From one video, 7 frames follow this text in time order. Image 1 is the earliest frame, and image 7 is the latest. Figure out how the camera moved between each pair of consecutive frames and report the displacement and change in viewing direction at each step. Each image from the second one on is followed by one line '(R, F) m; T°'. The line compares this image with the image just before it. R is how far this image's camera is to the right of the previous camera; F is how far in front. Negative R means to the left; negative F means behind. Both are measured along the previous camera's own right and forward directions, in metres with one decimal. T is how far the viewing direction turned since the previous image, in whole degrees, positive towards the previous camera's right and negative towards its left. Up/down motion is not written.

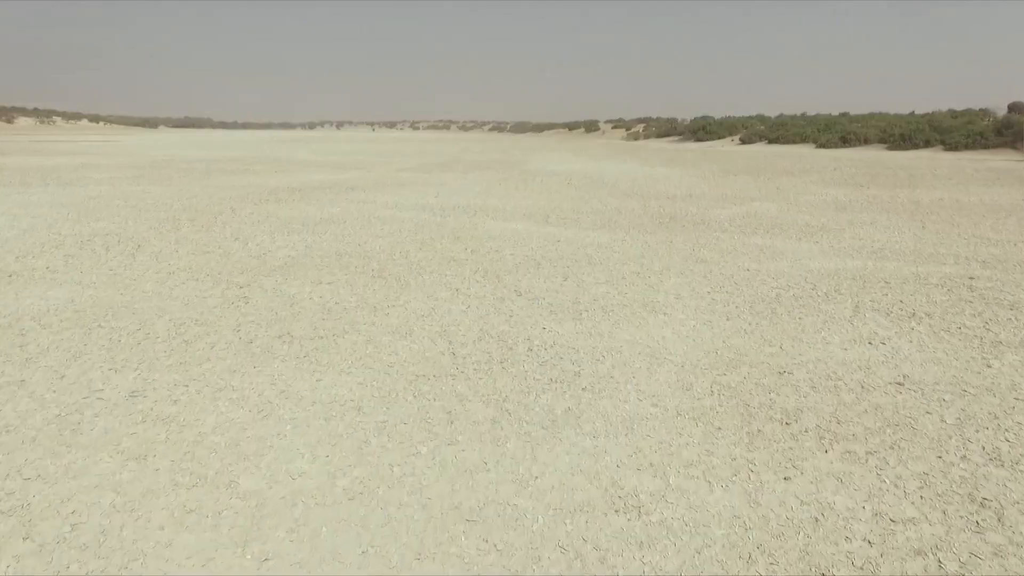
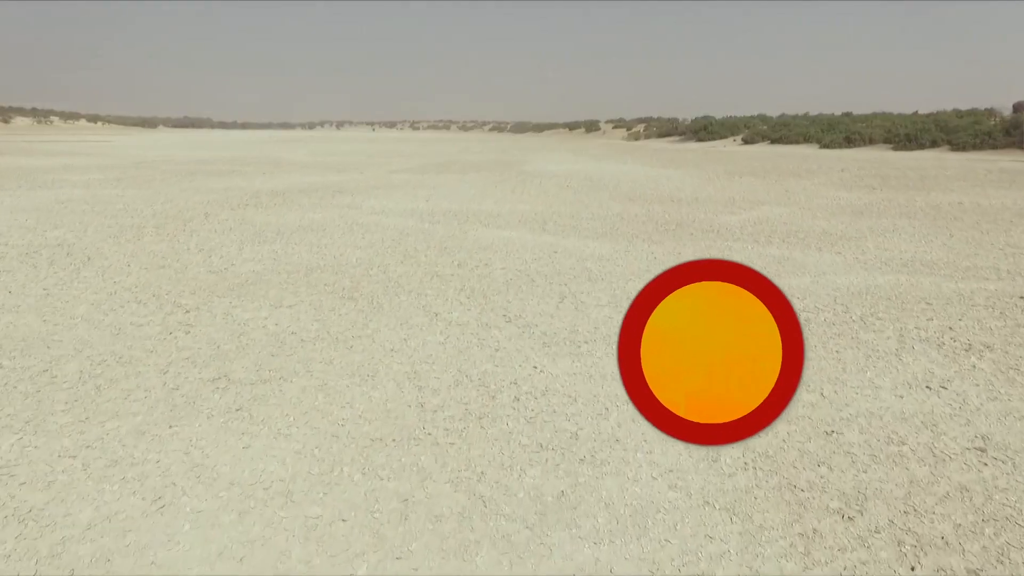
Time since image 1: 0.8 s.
(+0.1, +0.9) m; 0°
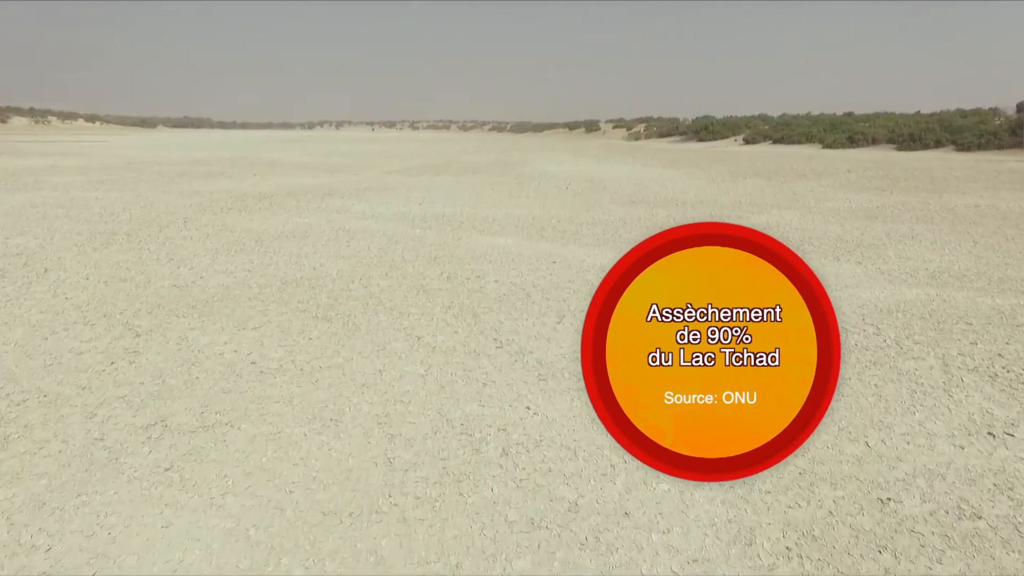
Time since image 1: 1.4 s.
(0.0, +0.6) m; 0°
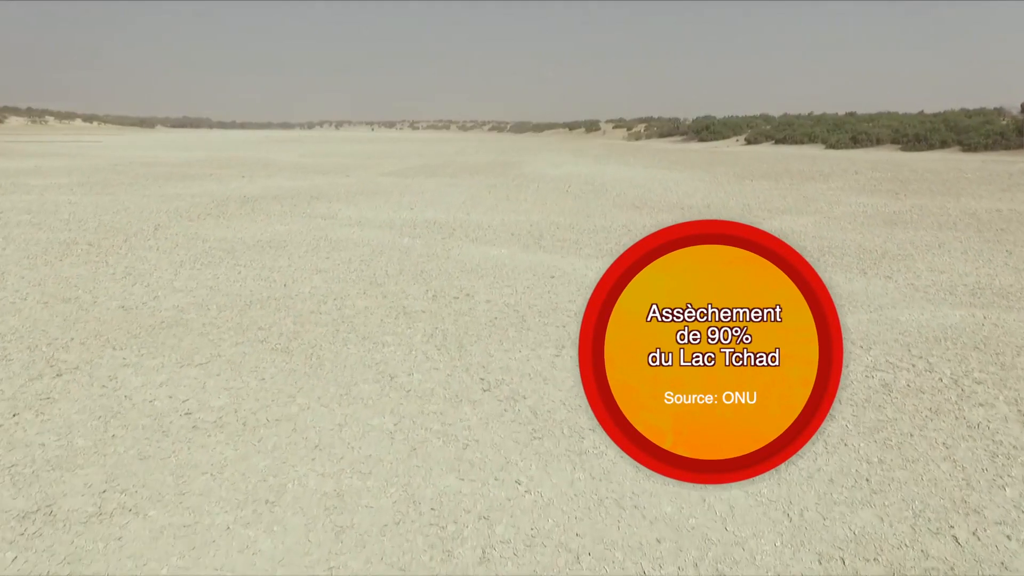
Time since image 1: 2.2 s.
(0.0, +0.8) m; 0°
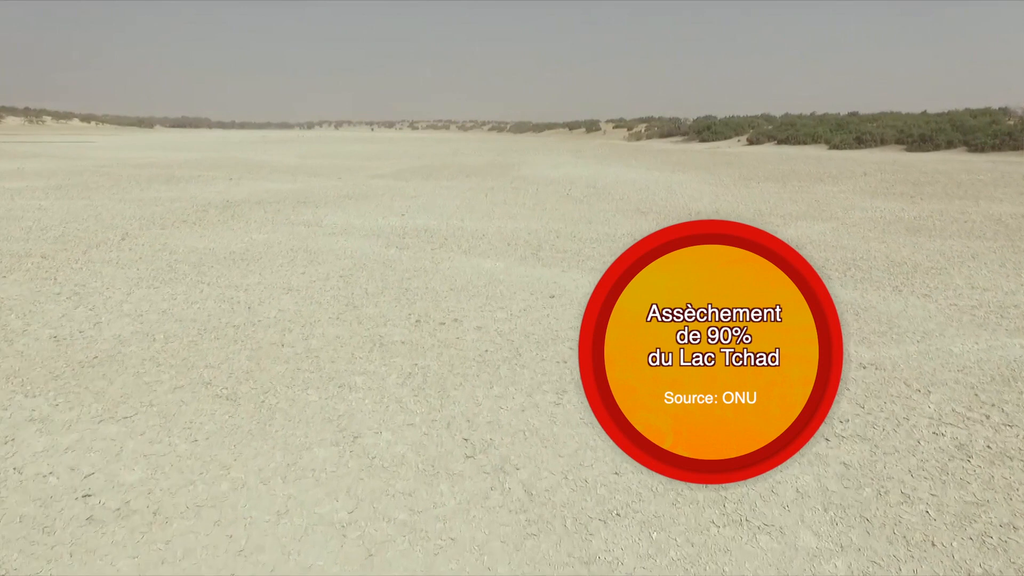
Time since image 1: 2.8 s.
(0.0, +0.8) m; 0°
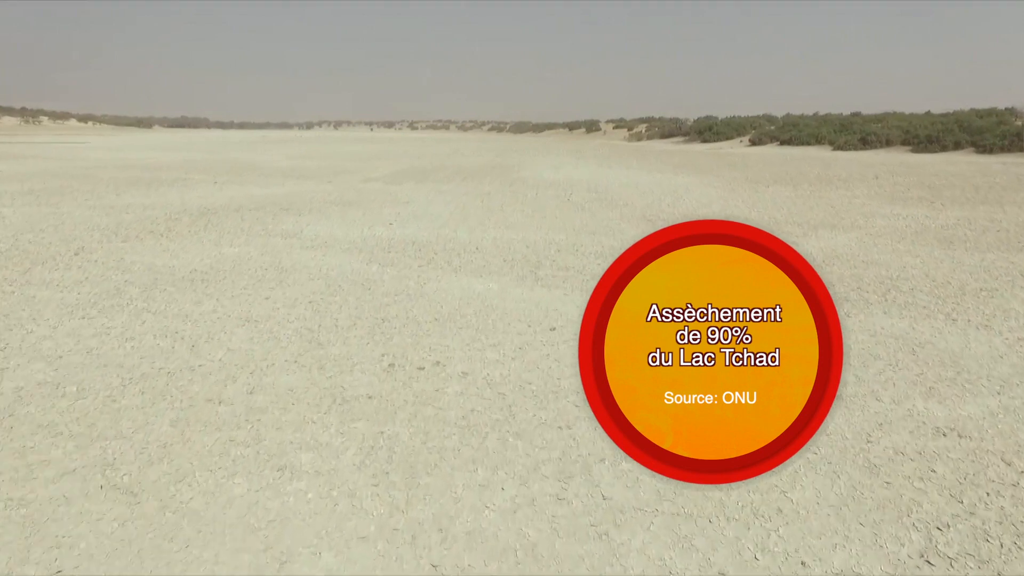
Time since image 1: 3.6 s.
(0.0, +1.0) m; 0°
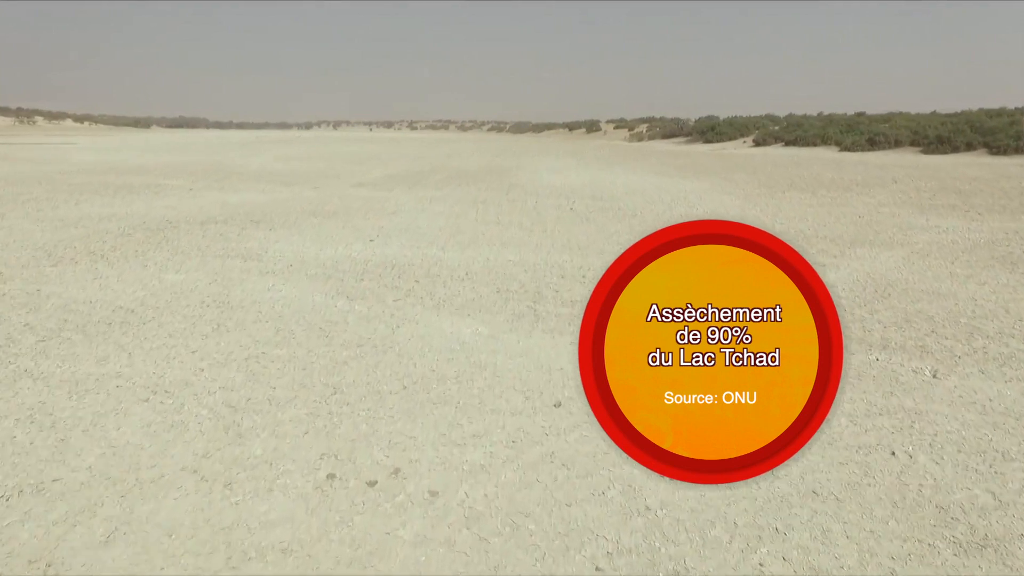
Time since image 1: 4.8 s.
(0.0, +1.4) m; 0°
